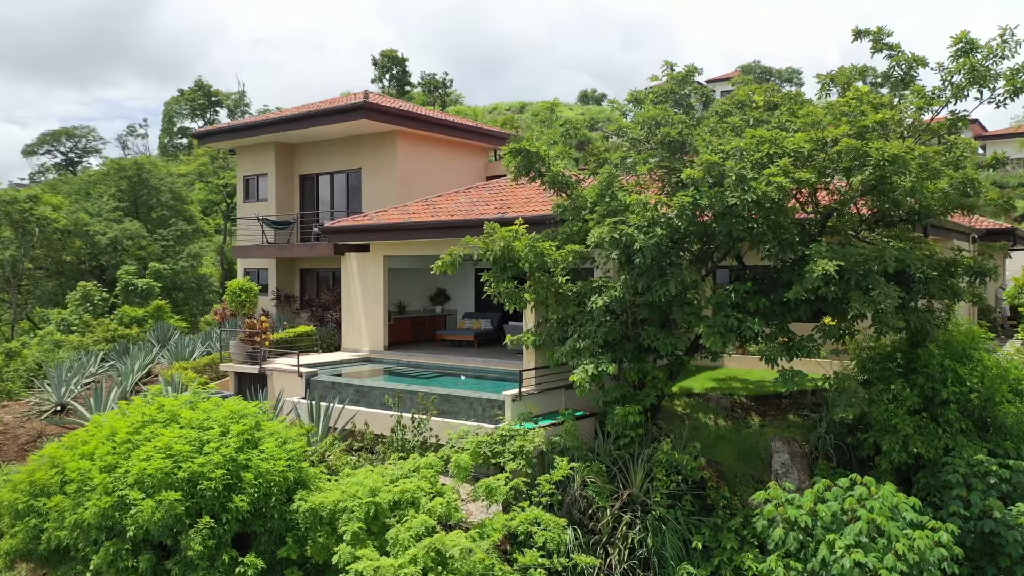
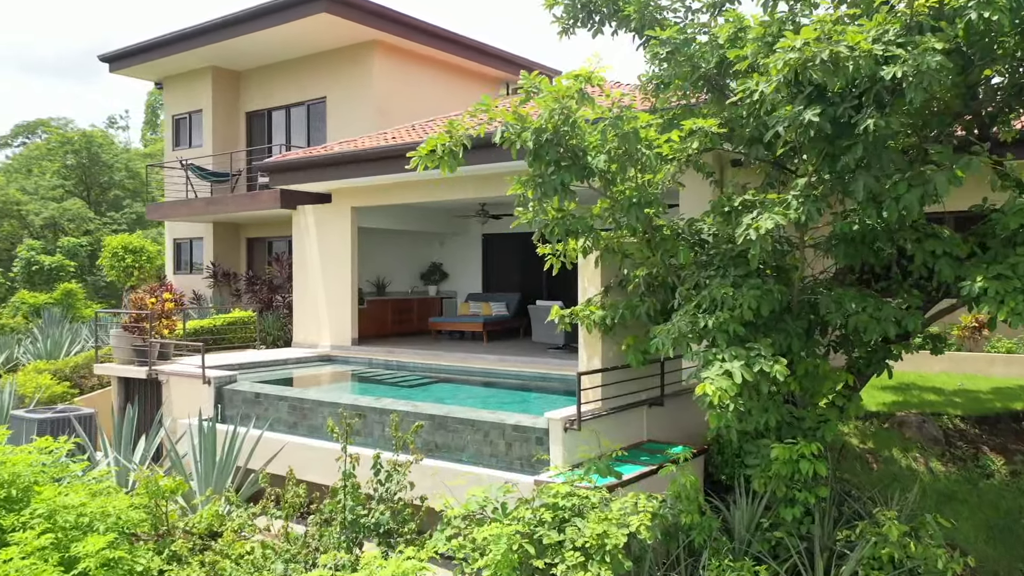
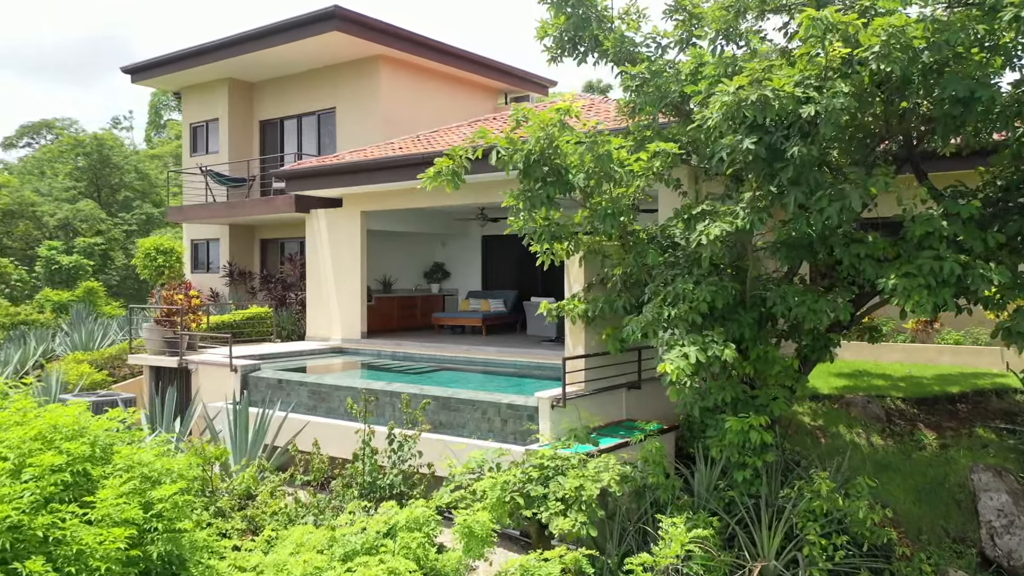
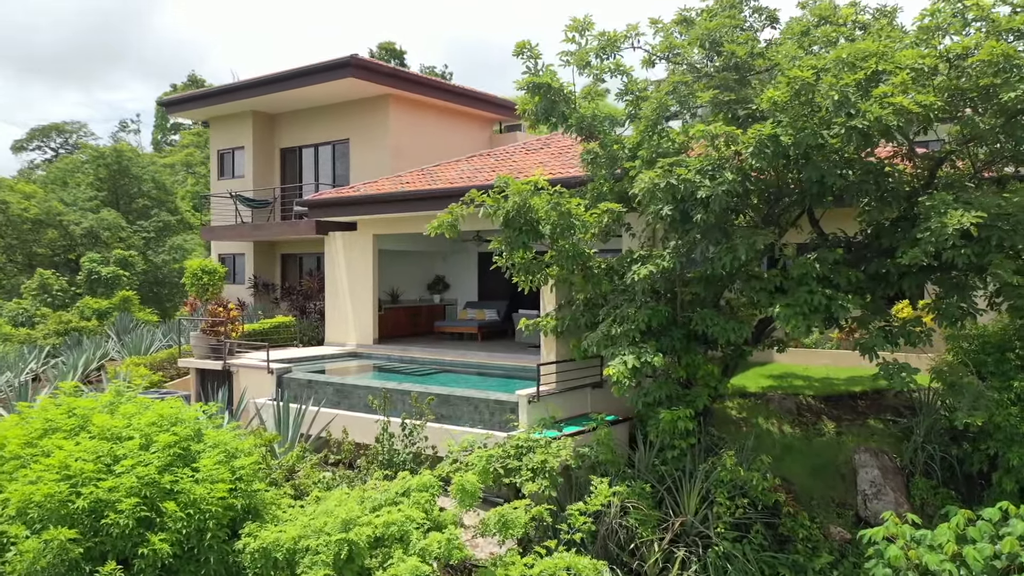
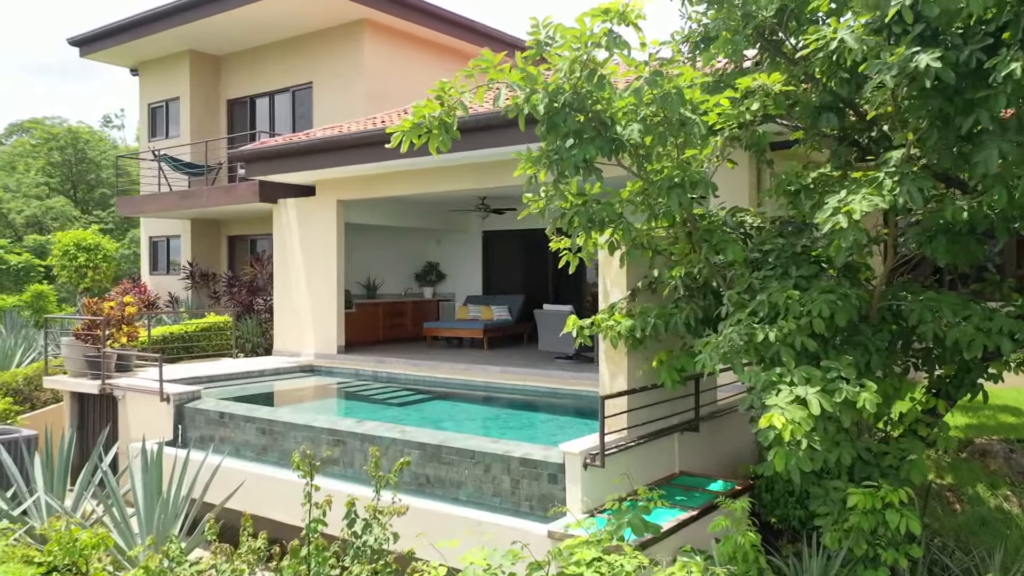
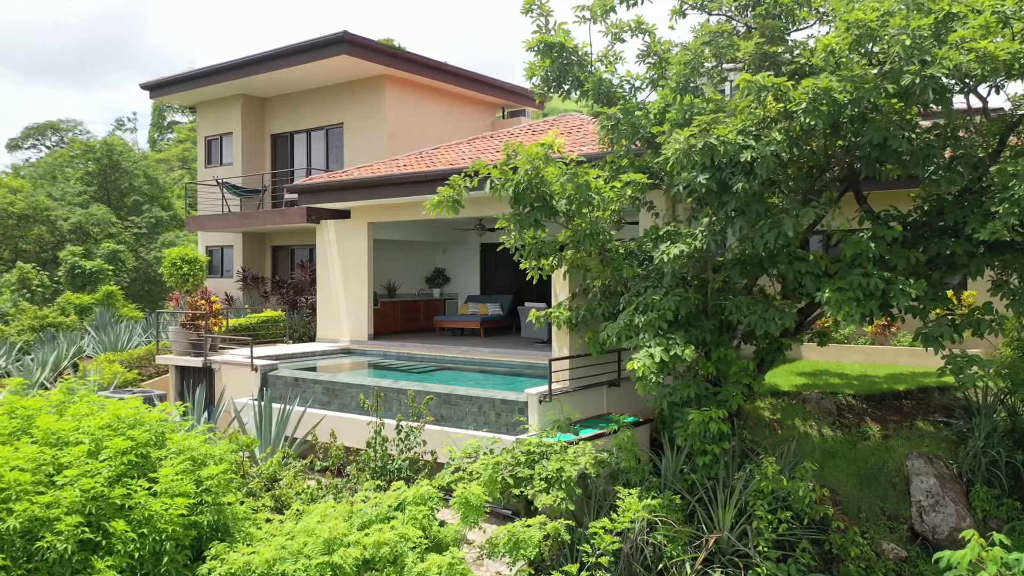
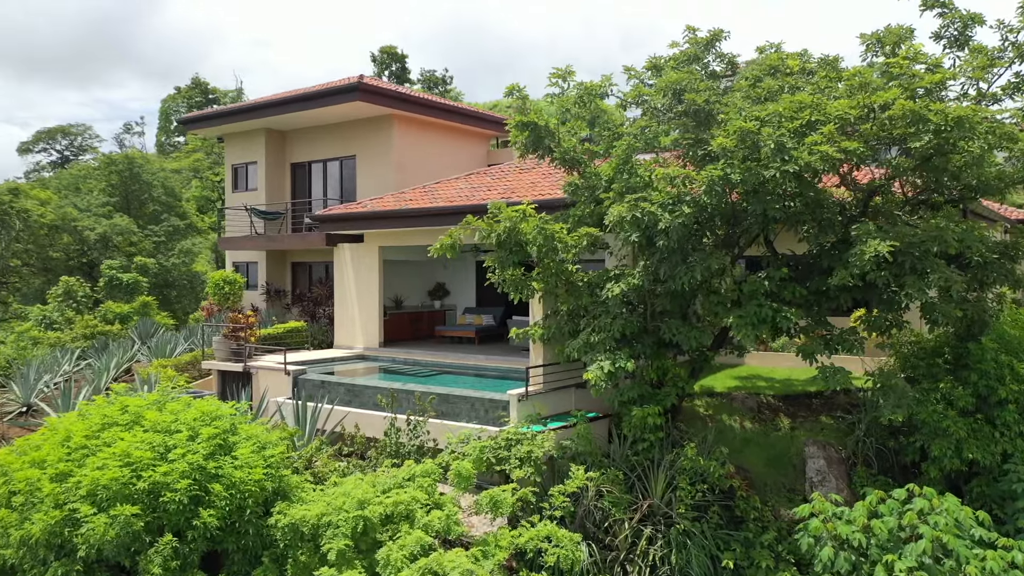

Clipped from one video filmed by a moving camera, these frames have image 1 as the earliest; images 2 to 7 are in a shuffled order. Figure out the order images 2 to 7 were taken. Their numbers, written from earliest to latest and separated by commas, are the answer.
7, 4, 6, 3, 2, 5
